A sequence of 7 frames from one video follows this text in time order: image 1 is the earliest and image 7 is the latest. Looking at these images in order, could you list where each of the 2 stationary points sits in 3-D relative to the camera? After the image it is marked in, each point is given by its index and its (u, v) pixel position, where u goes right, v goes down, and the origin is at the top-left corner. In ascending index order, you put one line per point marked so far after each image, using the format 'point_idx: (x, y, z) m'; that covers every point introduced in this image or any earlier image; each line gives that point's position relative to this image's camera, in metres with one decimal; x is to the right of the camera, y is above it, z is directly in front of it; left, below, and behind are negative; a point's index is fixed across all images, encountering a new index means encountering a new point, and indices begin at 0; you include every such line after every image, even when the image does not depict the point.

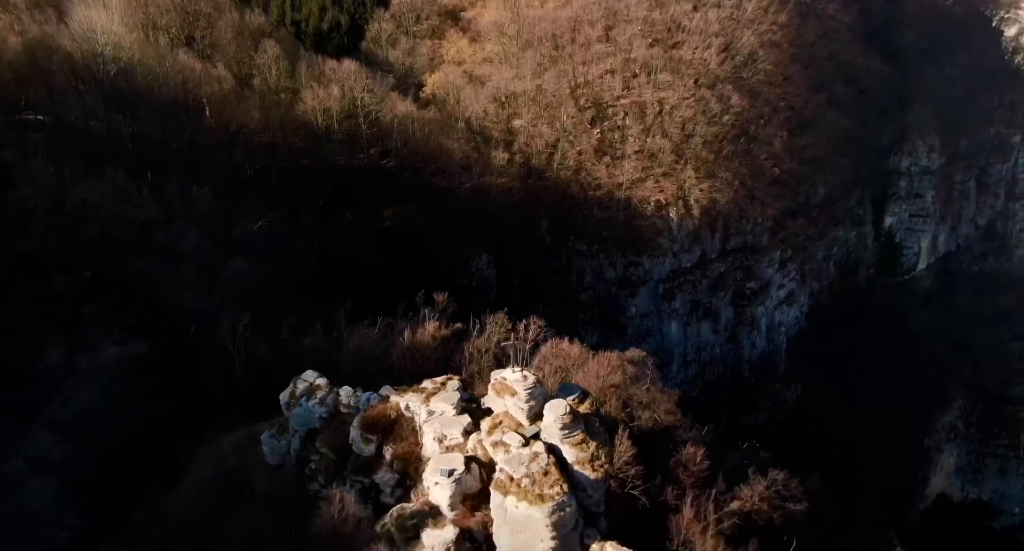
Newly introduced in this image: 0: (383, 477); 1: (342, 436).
0: (-2.5, -3.9, +16.4) m
1: (-3.5, -3.3, +17.4) m
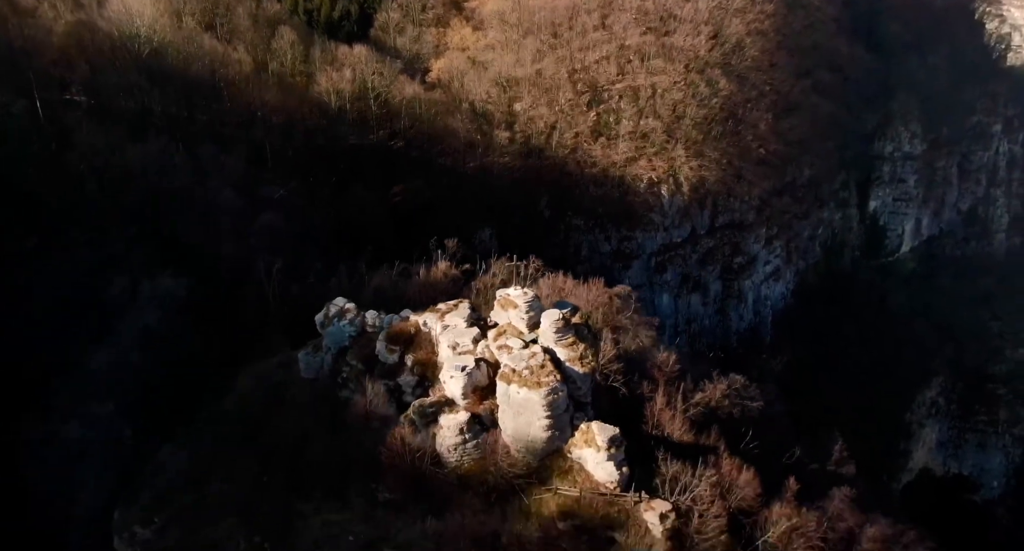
0: (-2.5, -2.4, +19.4) m
1: (-3.5, -1.8, +20.4) m
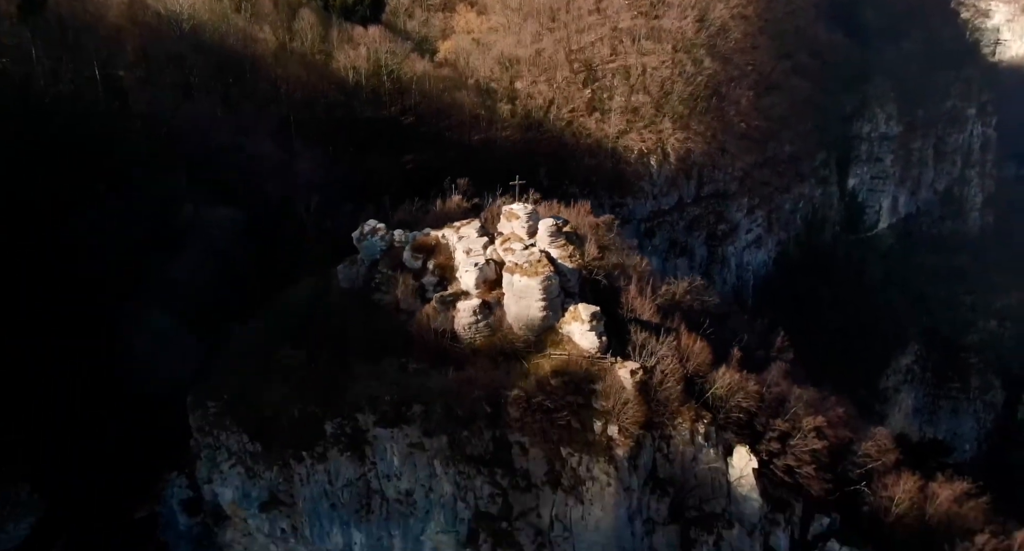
0: (-2.4, -0.1, +23.9) m
1: (-3.4, +0.5, +24.9) m
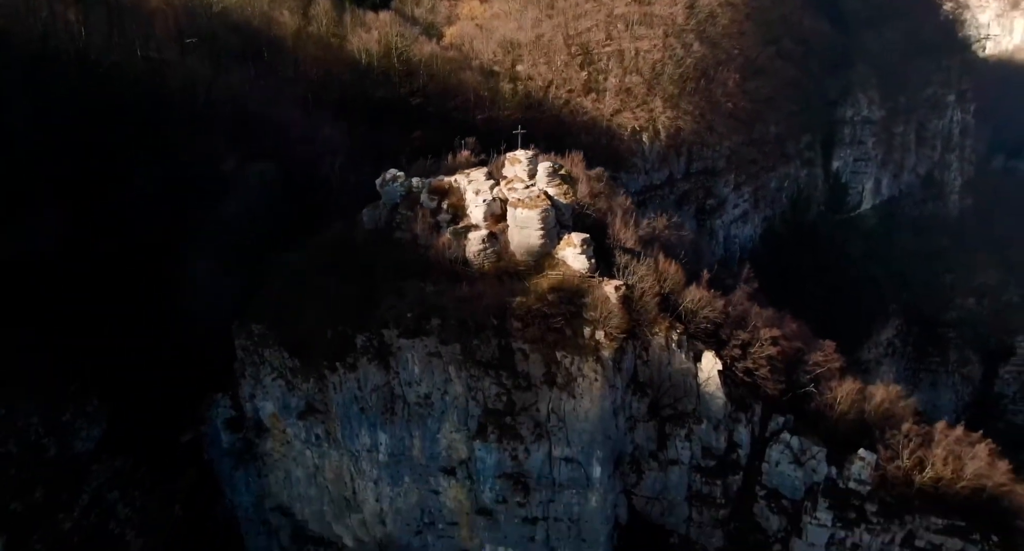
0: (-2.3, +1.9, +27.8) m
1: (-3.3, +2.5, +28.8) m
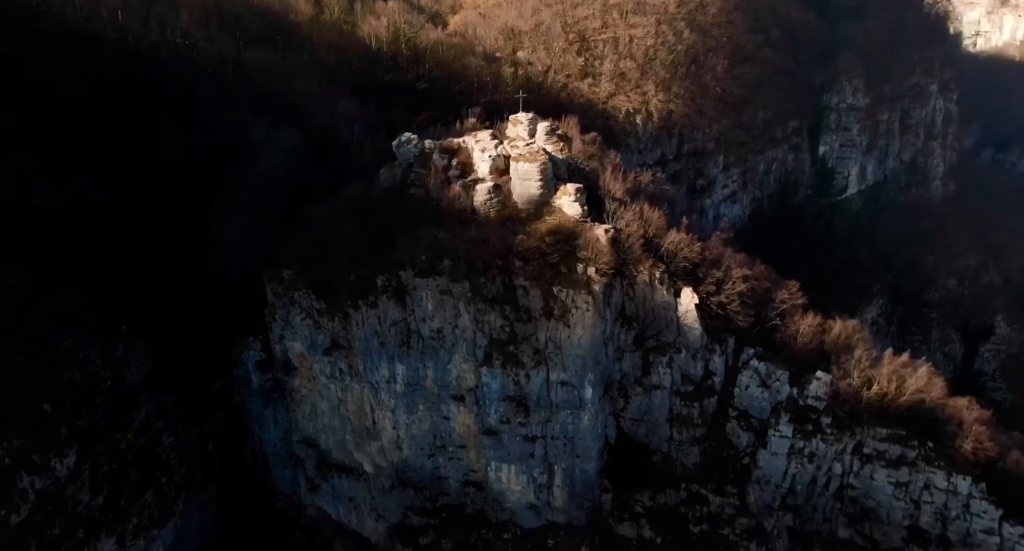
0: (-2.2, +3.8, +31.4) m
1: (-3.2, +4.4, +32.4) m
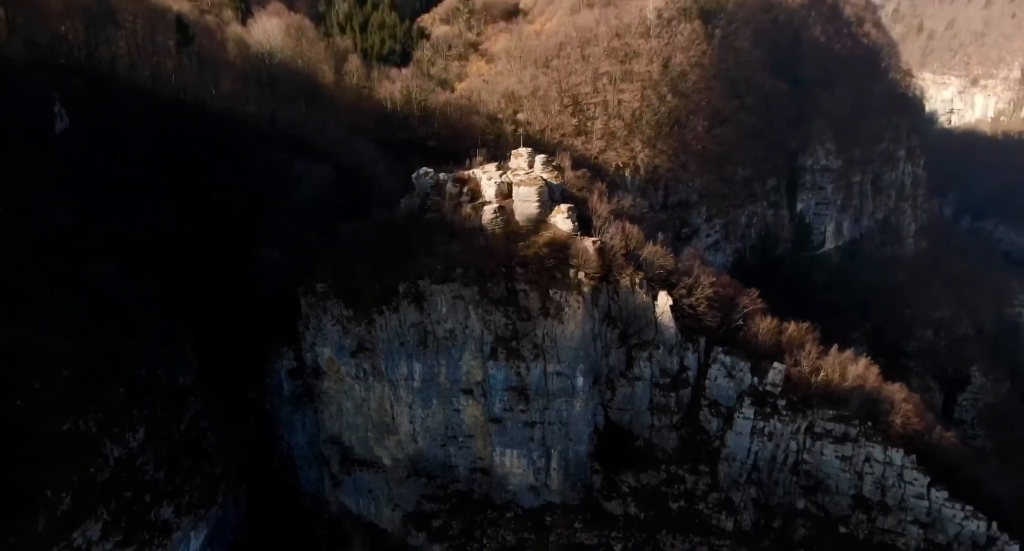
0: (-2.1, +3.3, +36.9) m
1: (-3.1, +3.8, +38.0) m
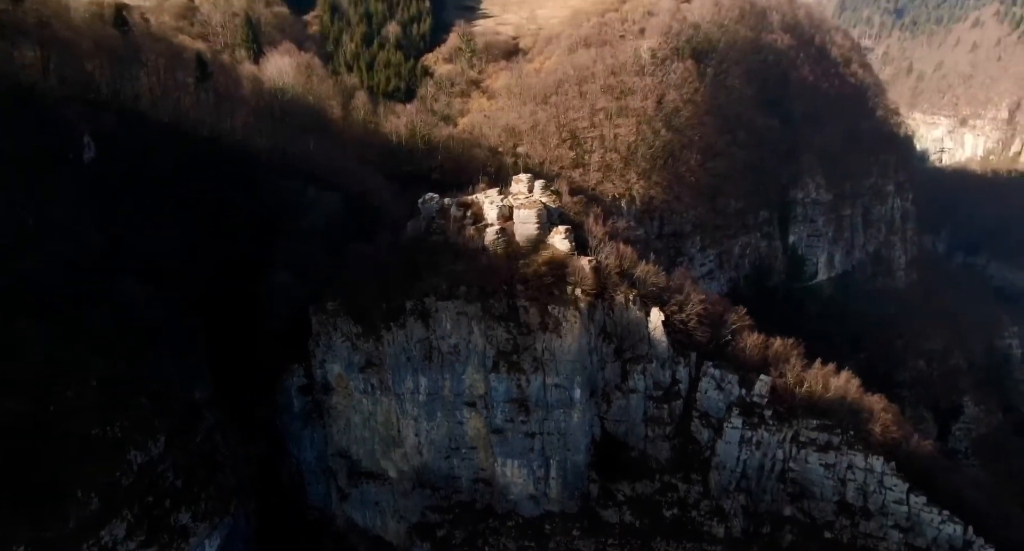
0: (-2.1, +2.4, +39.1) m
1: (-3.1, +2.9, +40.2) m
